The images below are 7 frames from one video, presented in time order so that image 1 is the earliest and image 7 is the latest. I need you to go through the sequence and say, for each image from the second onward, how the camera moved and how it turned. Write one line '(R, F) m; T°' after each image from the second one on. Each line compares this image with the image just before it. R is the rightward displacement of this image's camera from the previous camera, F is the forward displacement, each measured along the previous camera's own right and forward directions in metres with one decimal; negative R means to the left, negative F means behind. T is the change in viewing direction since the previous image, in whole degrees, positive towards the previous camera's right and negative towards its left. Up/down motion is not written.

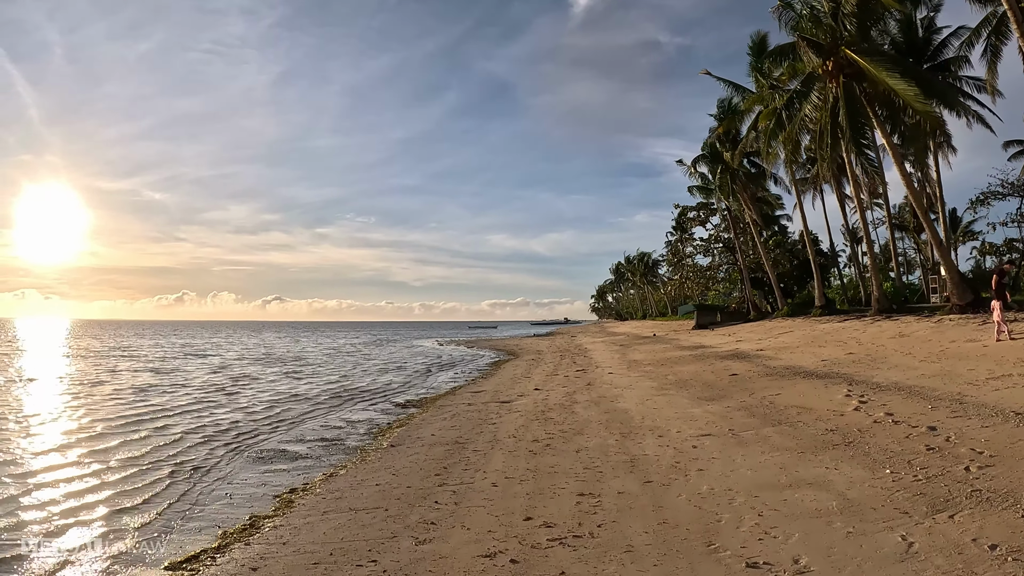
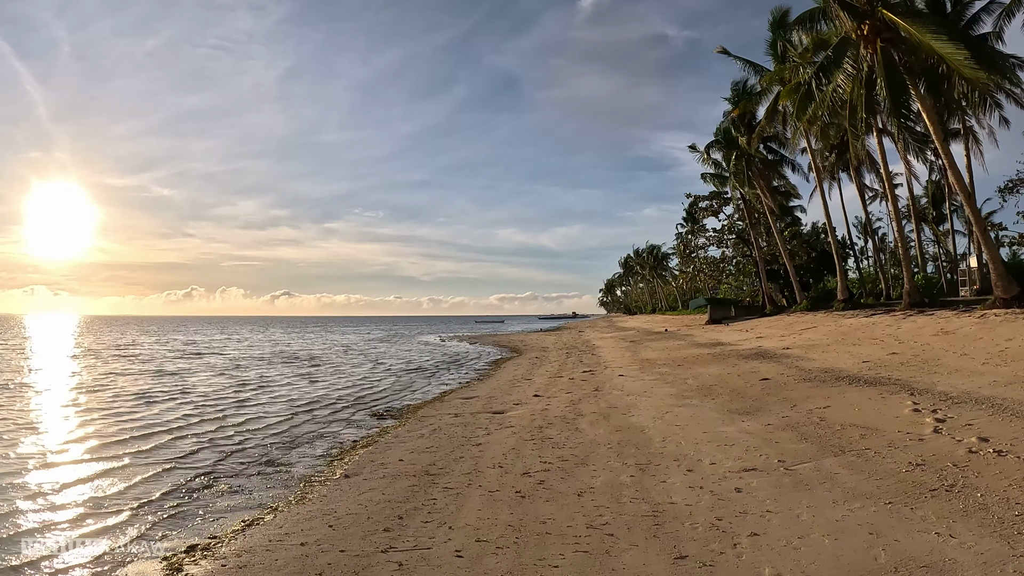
(+0.3, +1.9) m; -1°
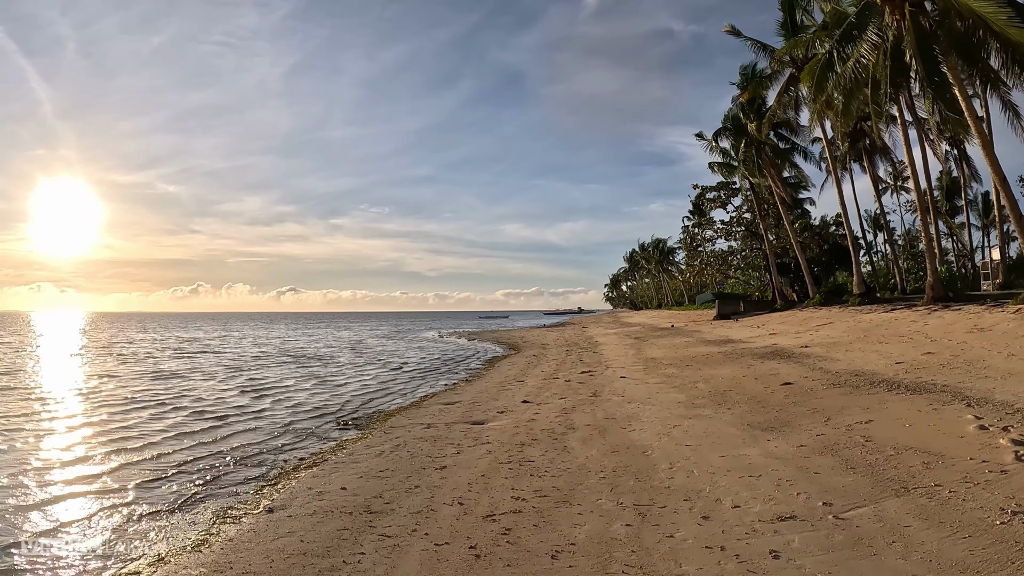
(+0.4, +1.5) m; -1°
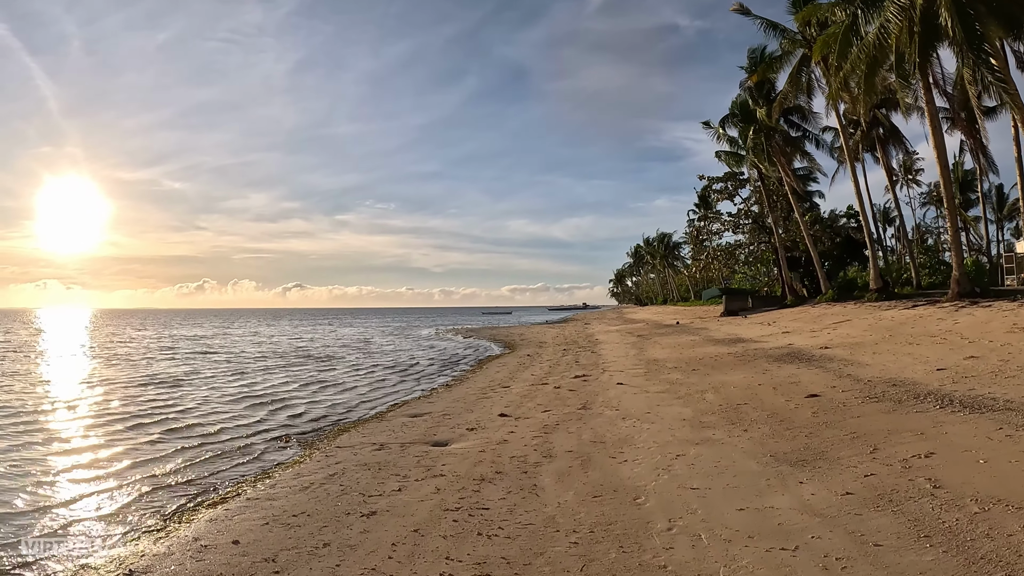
(+0.5, +1.6) m; -1°
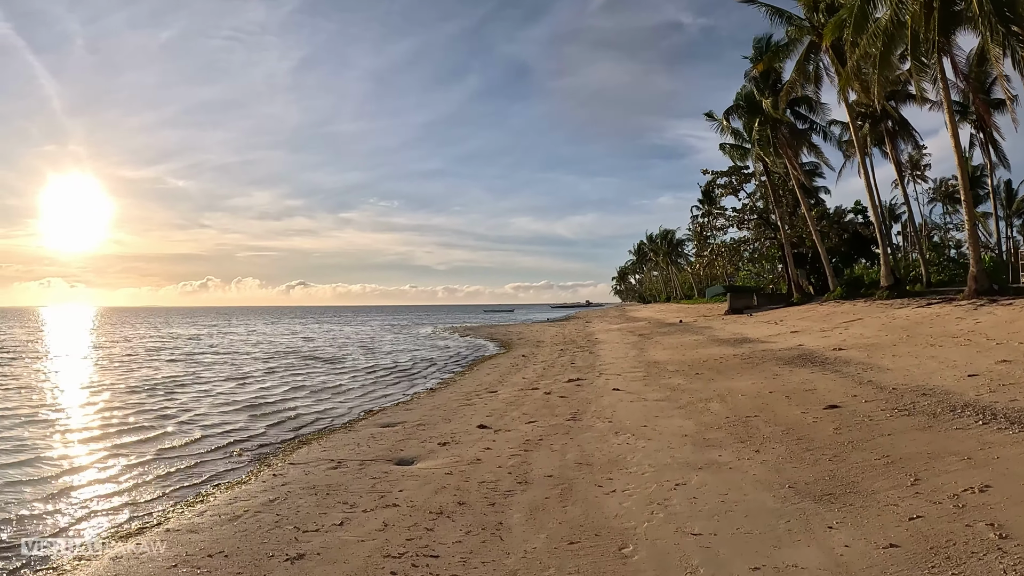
(+0.4, +1.0) m; 0°
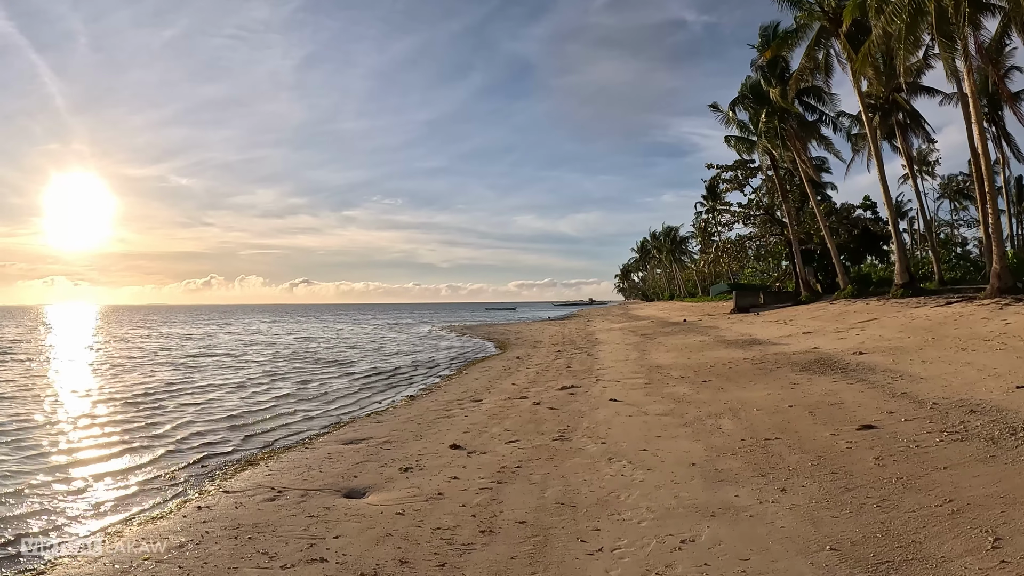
(+0.3, +1.2) m; 0°
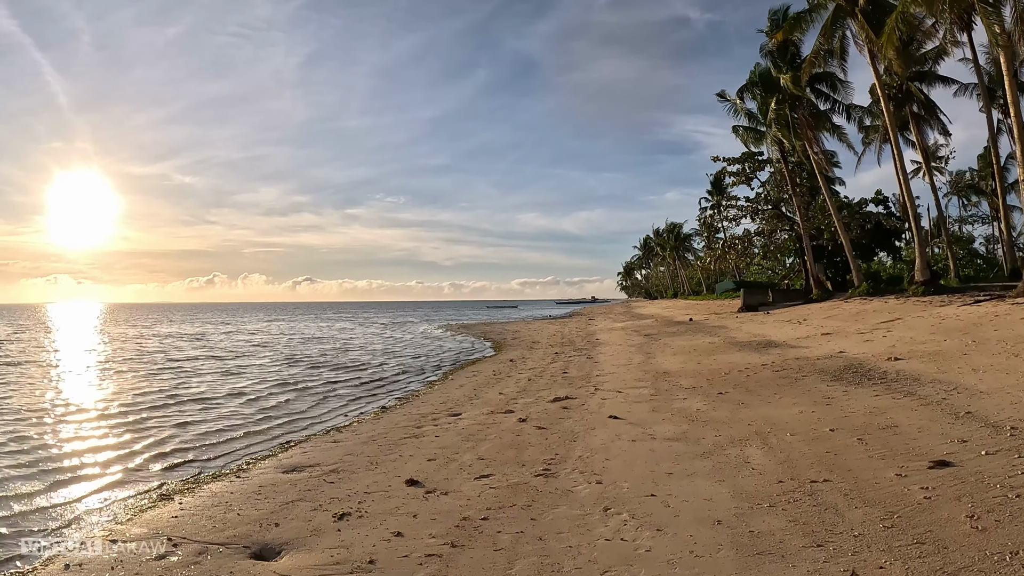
(+0.3, +1.5) m; 0°
